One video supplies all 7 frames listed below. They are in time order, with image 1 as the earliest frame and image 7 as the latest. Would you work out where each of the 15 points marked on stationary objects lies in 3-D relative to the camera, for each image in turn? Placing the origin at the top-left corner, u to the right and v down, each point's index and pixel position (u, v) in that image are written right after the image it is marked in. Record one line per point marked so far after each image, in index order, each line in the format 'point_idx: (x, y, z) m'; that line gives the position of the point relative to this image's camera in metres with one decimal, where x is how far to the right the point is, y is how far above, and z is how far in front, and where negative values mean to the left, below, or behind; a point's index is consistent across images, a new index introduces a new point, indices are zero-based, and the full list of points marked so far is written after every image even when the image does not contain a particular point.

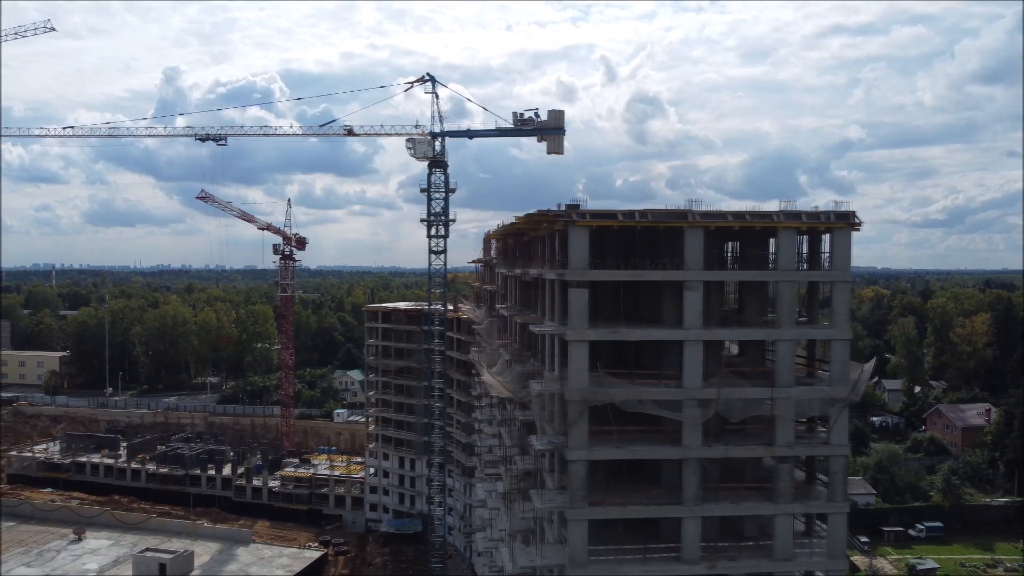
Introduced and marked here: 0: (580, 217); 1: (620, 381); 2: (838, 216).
0: (+1.4, +1.4, +13.7) m
1: (+2.3, -1.9, +14.2) m
2: (+7.0, +1.5, +14.4) m
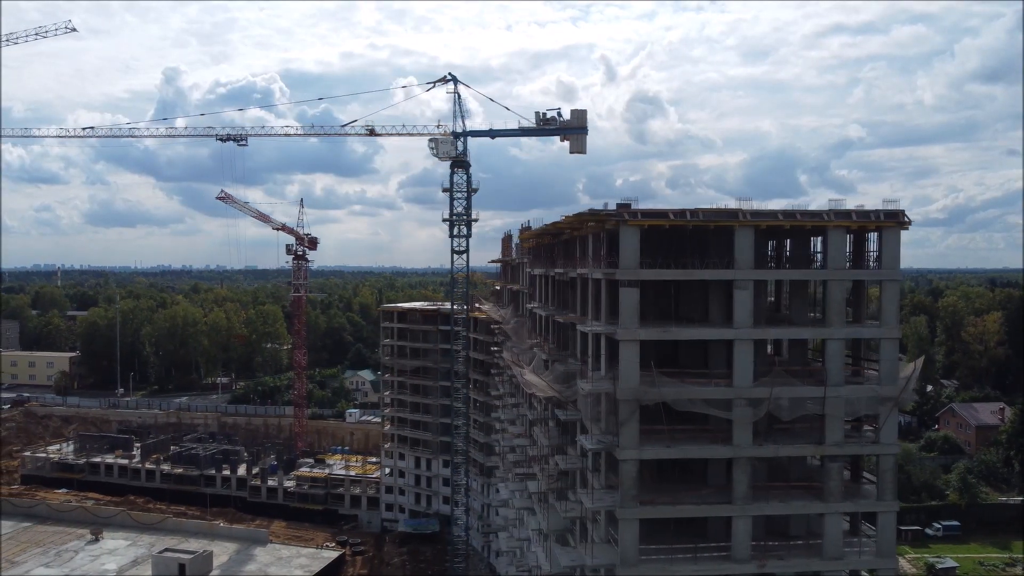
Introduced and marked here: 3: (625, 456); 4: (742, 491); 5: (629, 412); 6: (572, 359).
0: (+2.5, +1.4, +13.8) m
1: (+3.4, -1.9, +14.2) m
2: (+8.0, +1.5, +14.4) m
3: (+2.3, -3.4, +13.8) m
4: (+4.8, -4.2, +14.1) m
5: (+2.4, -2.5, +13.8) m
6: (+1.6, -1.9, +17.8) m
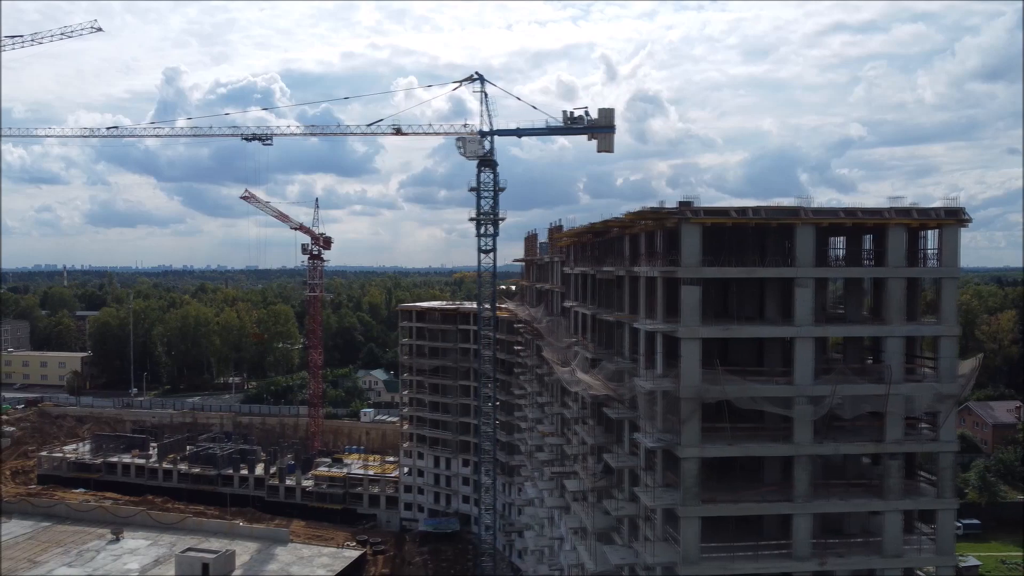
0: (+3.7, +1.5, +13.7) m
1: (+4.6, -1.9, +14.2) m
2: (+9.2, +1.6, +14.3) m
3: (+3.6, -3.4, +13.8) m
4: (+6.0, -4.2, +14.1) m
5: (+3.6, -2.5, +13.8) m
6: (+2.8, -1.9, +17.8) m
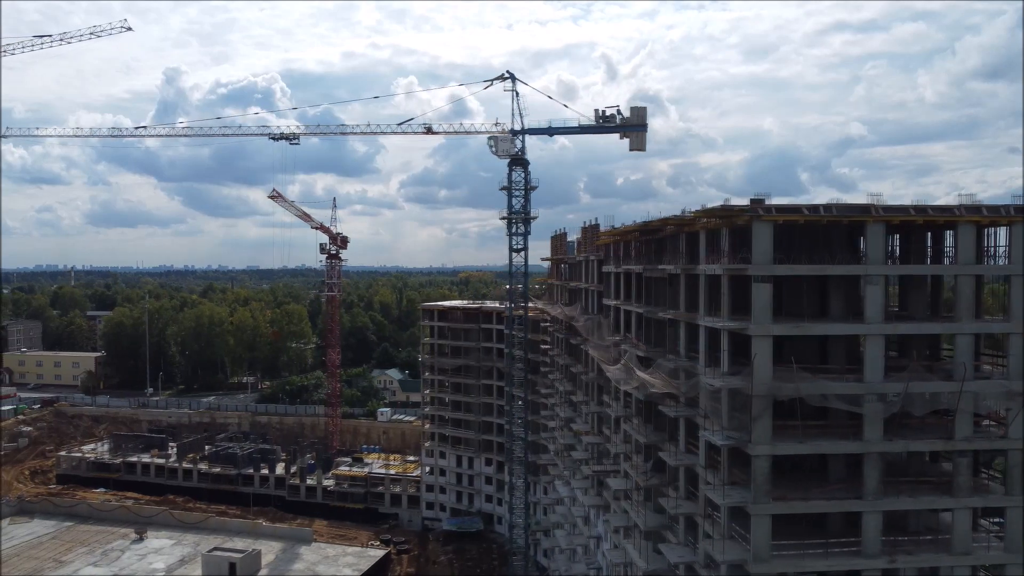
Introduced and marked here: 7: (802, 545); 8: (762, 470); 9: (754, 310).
0: (+5.2, +1.5, +13.7) m
1: (+6.1, -1.8, +14.2) m
2: (+10.7, +1.7, +14.3) m
3: (+5.0, -3.3, +13.8) m
4: (+7.5, -4.1, +14.1) m
5: (+5.1, -2.4, +13.8) m
6: (+4.3, -1.8, +17.8) m
7: (+6.2, -5.5, +14.5) m
8: (+5.1, -3.7, +13.9) m
9: (+4.9, -0.4, +13.8) m
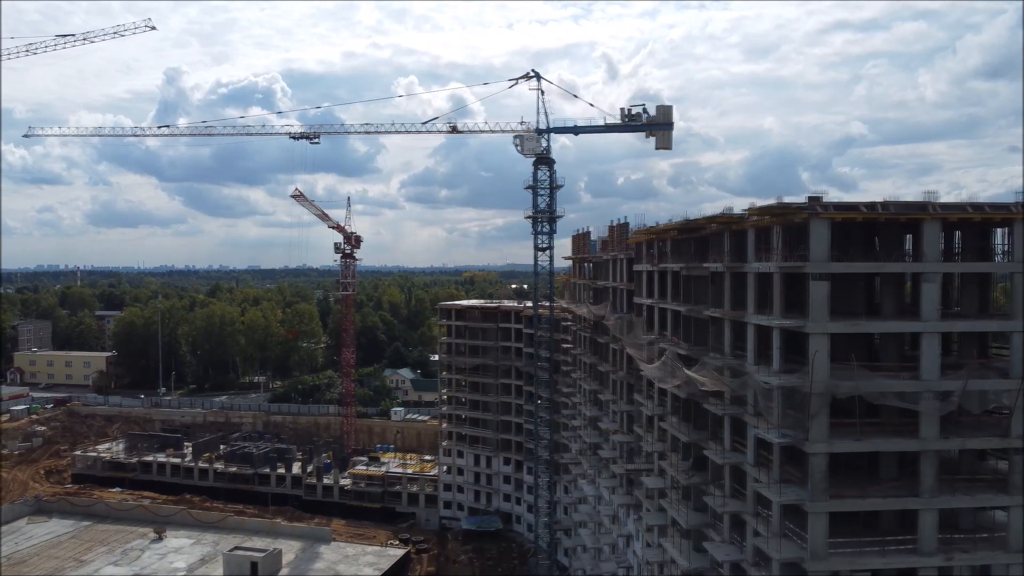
0: (+6.3, +1.6, +13.7) m
1: (+7.2, -1.8, +14.2) m
2: (+11.9, +1.7, +14.3) m
3: (+6.2, -3.3, +13.8) m
4: (+8.7, -4.1, +14.1) m
5: (+6.3, -2.4, +13.8) m
6: (+5.5, -1.8, +17.8) m
7: (+7.4, -5.5, +14.4) m
8: (+6.3, -3.7, +13.9) m
9: (+6.1, -0.4, +13.8) m
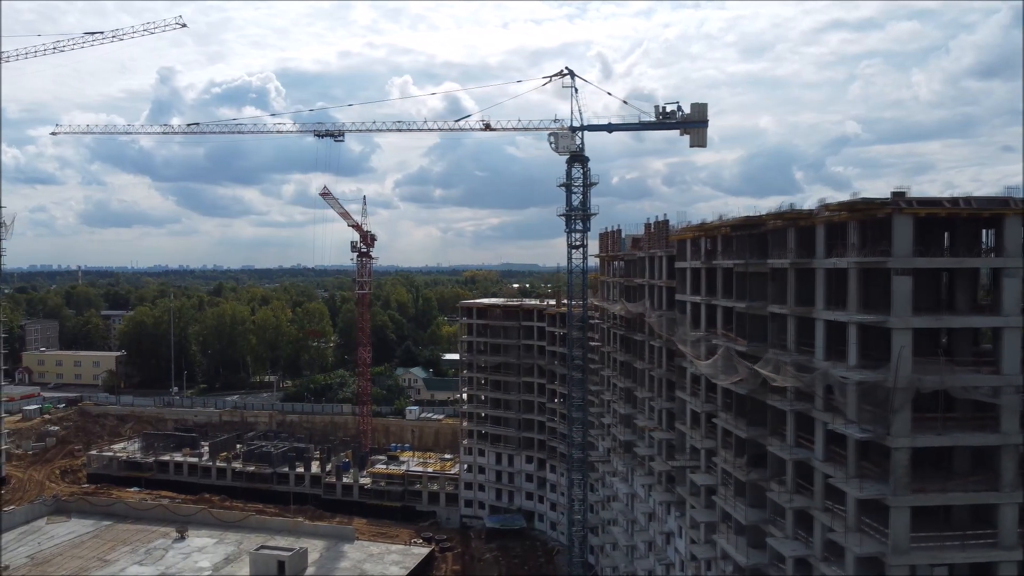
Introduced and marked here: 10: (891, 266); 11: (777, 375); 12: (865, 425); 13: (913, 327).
0: (+8.0, +1.7, +13.7) m
1: (+8.9, -1.7, +14.2) m
2: (+13.6, +1.8, +14.3) m
3: (+7.9, -3.2, +13.7) m
4: (+10.4, -4.0, +14.1) m
5: (+8.0, -2.3, +13.8) m
6: (+7.2, -1.7, +17.8) m
7: (+9.1, -5.4, +14.4) m
8: (+8.0, -3.6, +13.9) m
9: (+7.8, -0.3, +13.7) m
10: (+7.7, +0.5, +13.8) m
11: (+6.7, -2.2, +17.0) m
12: (+7.6, -2.9, +14.6) m
13: (+8.2, -0.8, +13.7) m
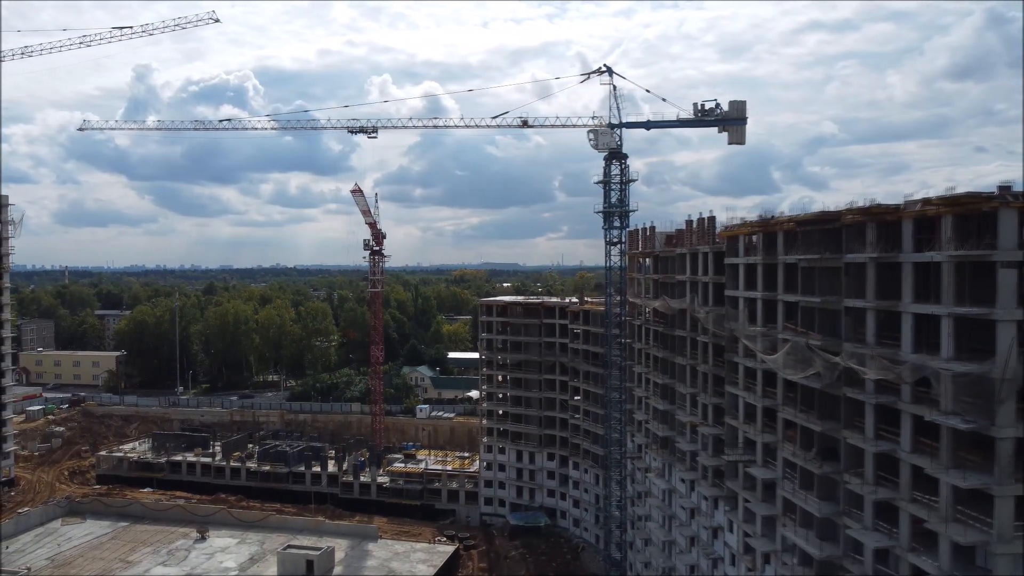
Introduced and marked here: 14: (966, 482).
0: (+10.3, +1.8, +14.0) m
1: (+11.2, -1.5, +14.4) m
2: (+15.9, +2.0, +14.7) m
3: (+10.2, -3.0, +14.0) m
4: (+12.7, -3.8, +14.4) m
5: (+10.3, -2.1, +14.0) m
6: (+9.4, -1.5, +18.0) m
7: (+11.4, -5.2, +14.7) m
8: (+10.3, -3.4, +14.1) m
9: (+10.1, -0.1, +14.0) m
10: (+10.1, +0.6, +14.1) m
11: (+8.9, -2.0, +17.2) m
12: (+9.9, -2.8, +14.8) m
13: (+10.5, -0.6, +14.0) m
14: (+9.7, -4.2, +14.5) m
